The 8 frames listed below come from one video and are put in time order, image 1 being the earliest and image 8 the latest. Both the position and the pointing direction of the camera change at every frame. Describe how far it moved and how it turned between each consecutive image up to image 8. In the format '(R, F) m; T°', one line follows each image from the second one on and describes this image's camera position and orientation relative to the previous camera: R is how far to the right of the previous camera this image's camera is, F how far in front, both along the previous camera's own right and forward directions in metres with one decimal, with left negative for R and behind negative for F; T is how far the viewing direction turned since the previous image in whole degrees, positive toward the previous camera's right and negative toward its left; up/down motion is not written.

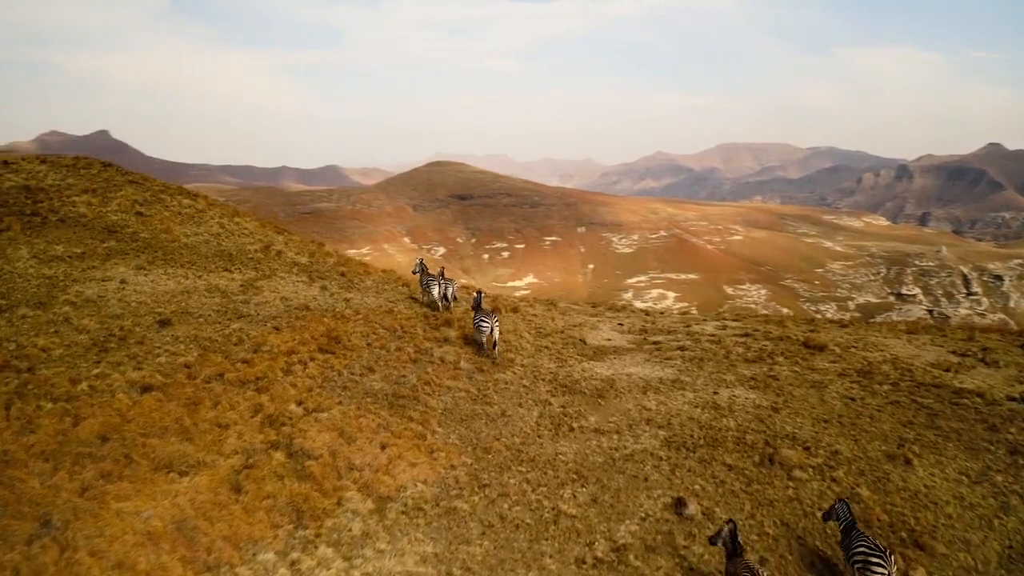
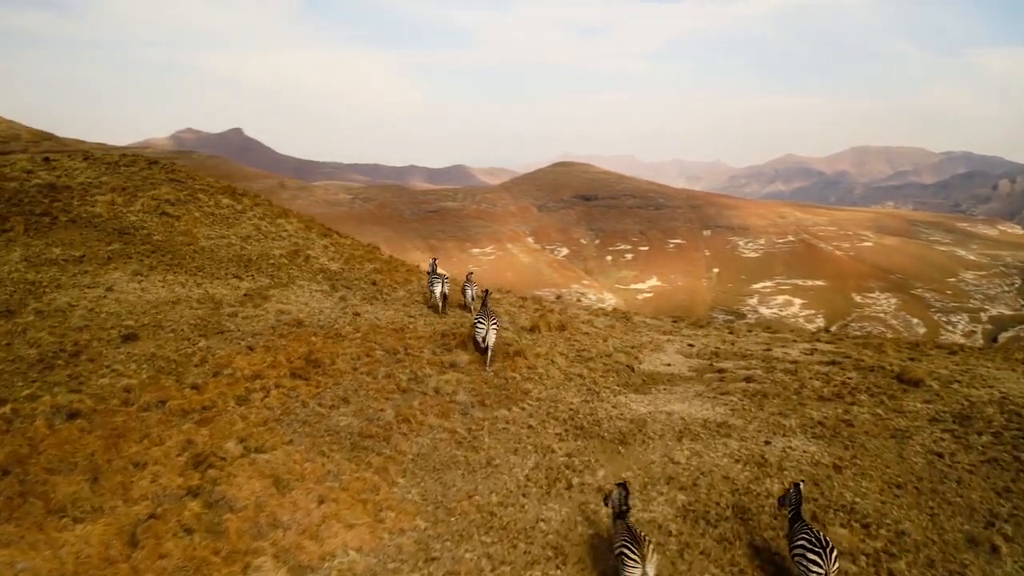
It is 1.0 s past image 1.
(+2.0, +2.9) m; -8°
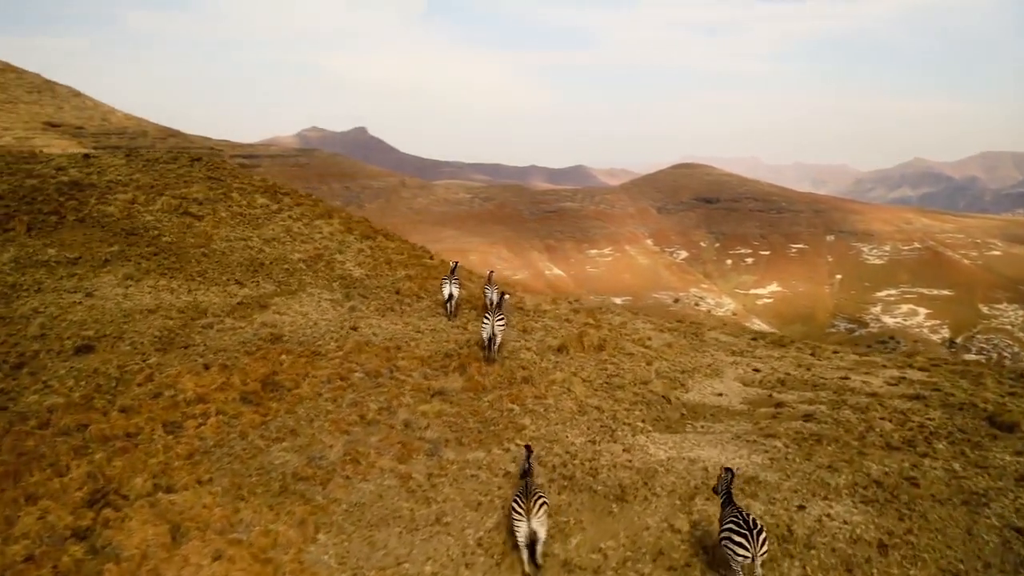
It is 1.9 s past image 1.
(+2.0, +2.5) m; -8°
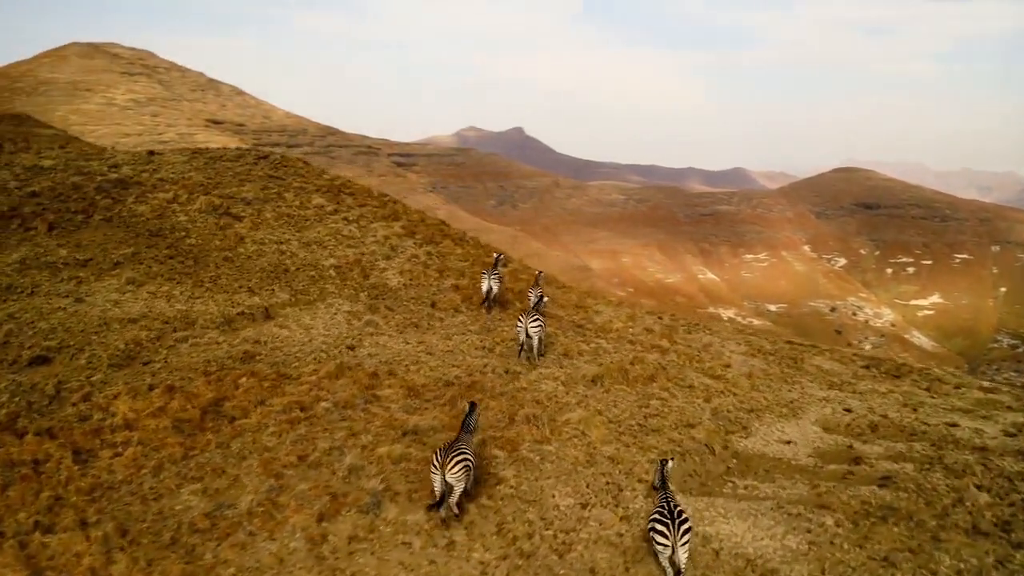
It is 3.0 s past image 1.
(+2.3, +2.6) m; -10°
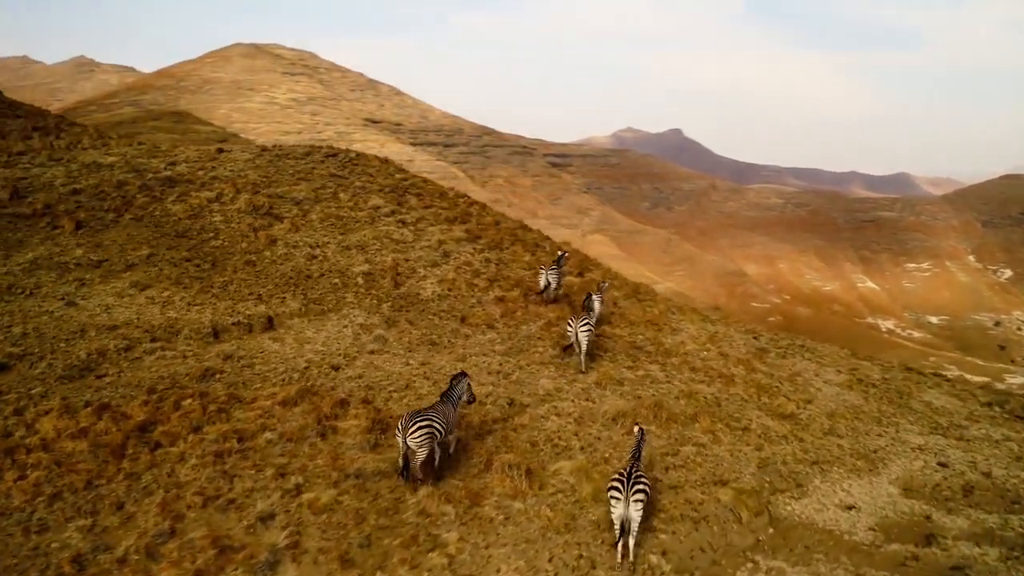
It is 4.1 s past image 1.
(+2.2, +2.3) m; -10°
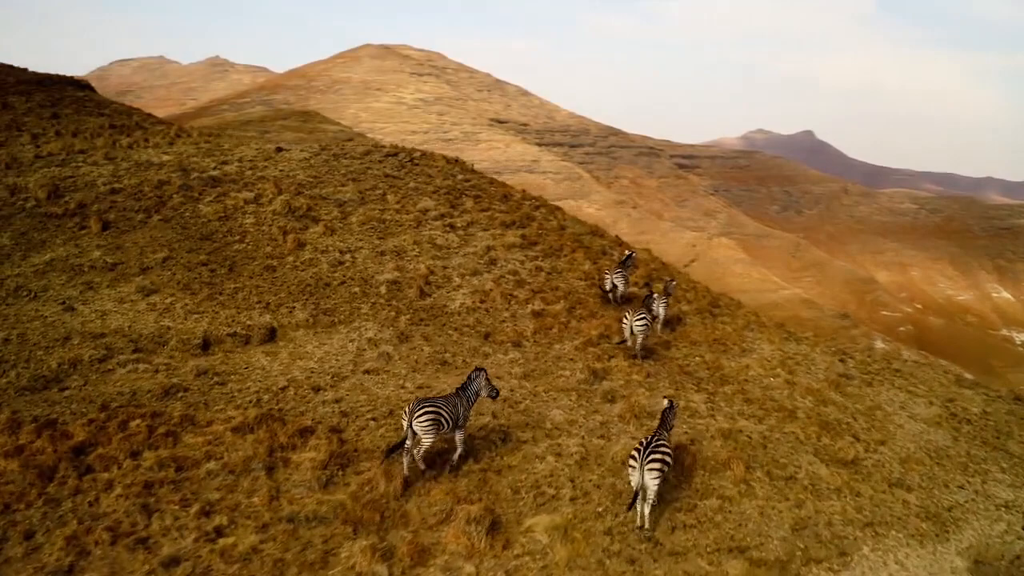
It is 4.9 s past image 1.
(+1.7, +1.8) m; -8°
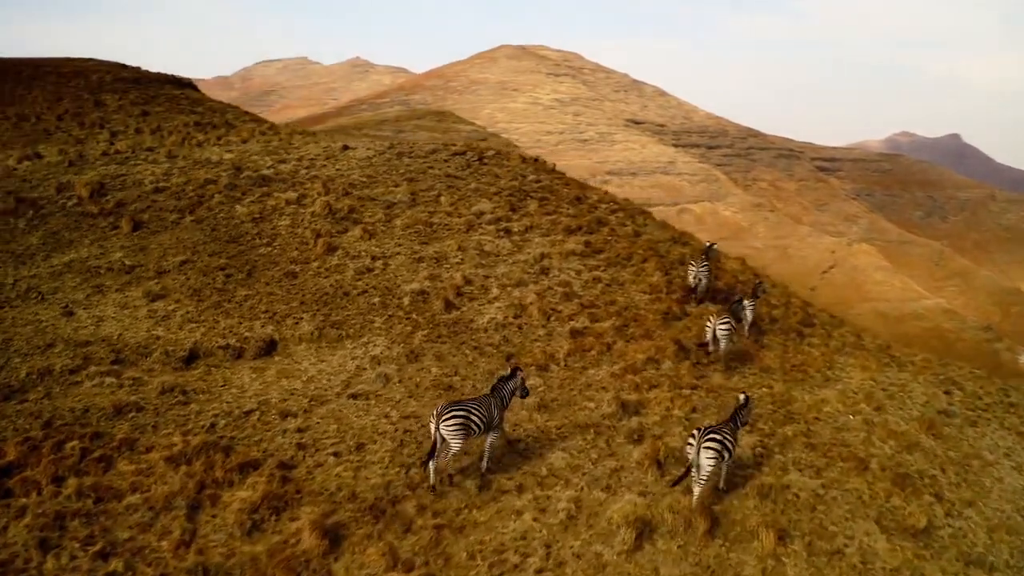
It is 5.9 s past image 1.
(+1.7, +1.9) m; -9°
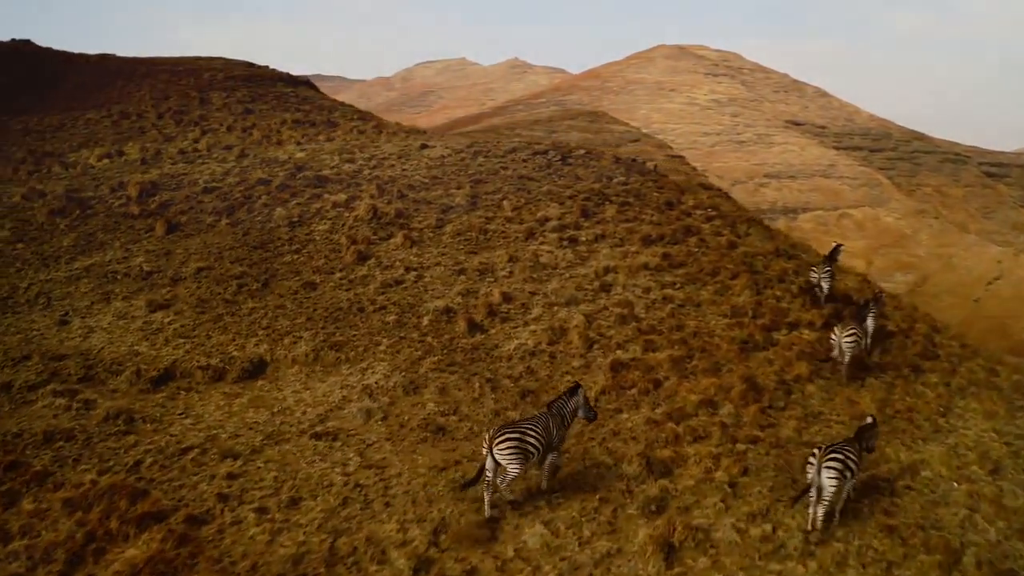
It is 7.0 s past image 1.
(+1.8, +2.3) m; -10°
